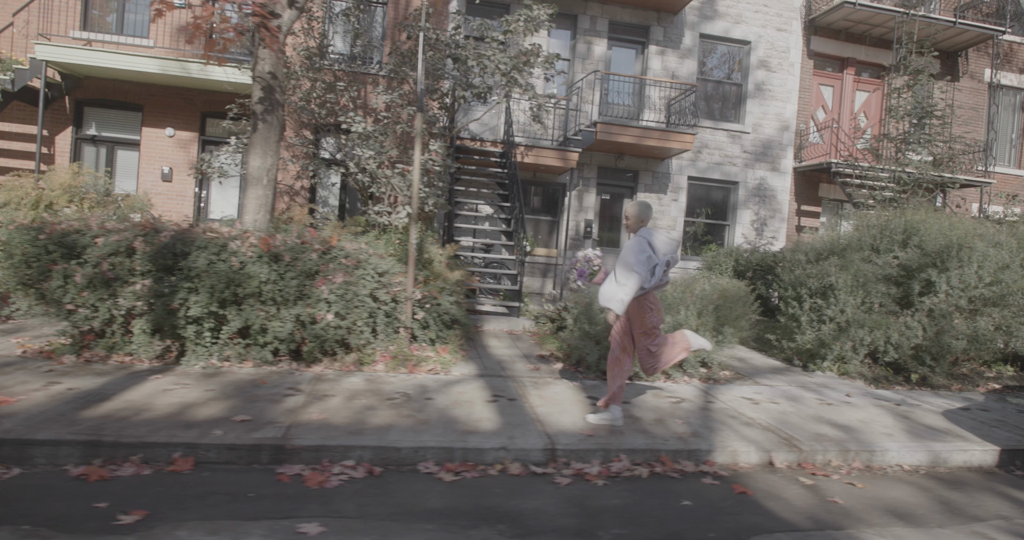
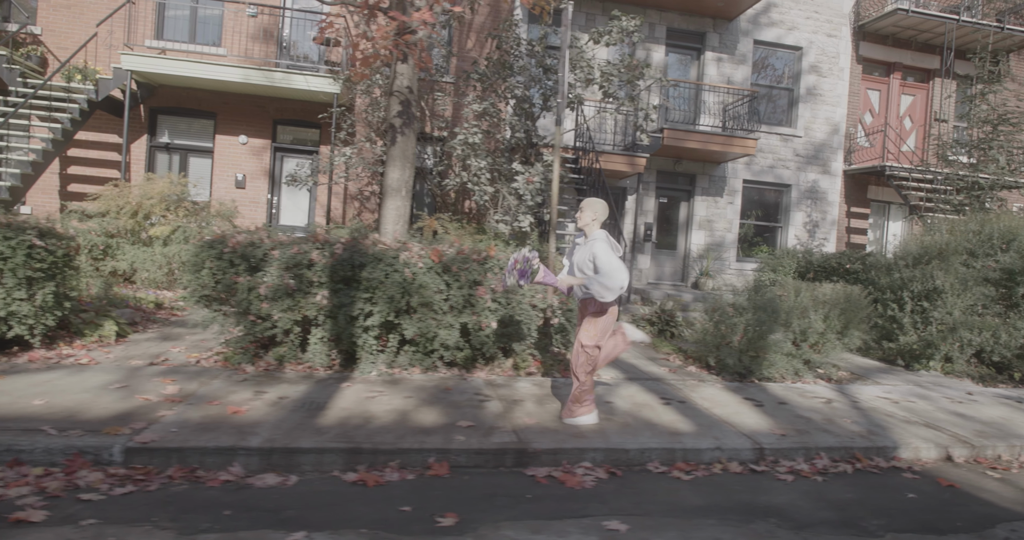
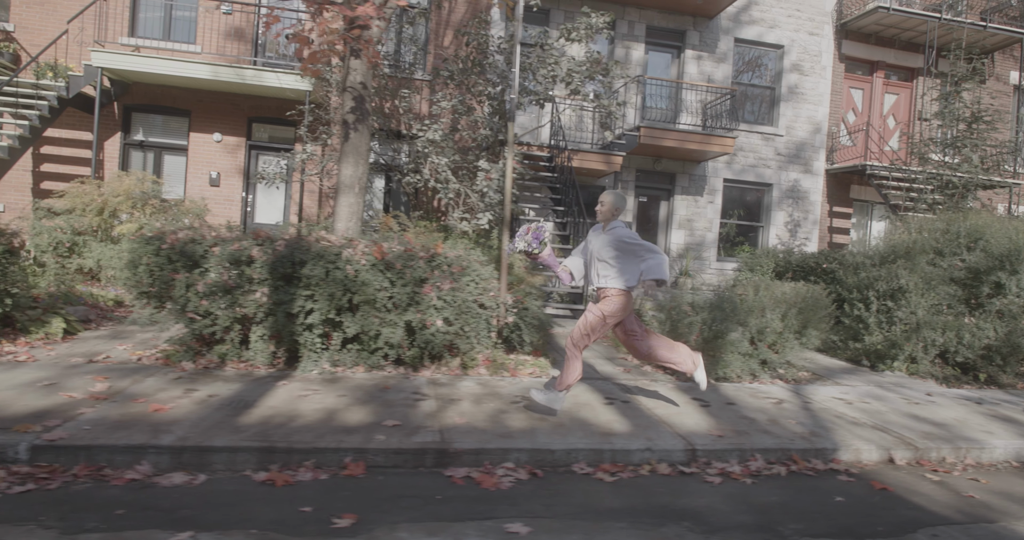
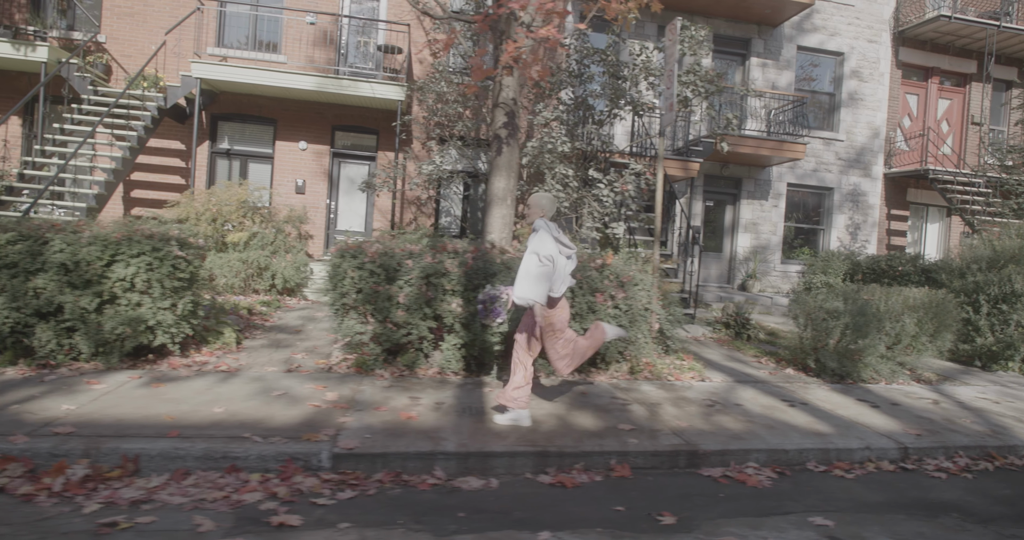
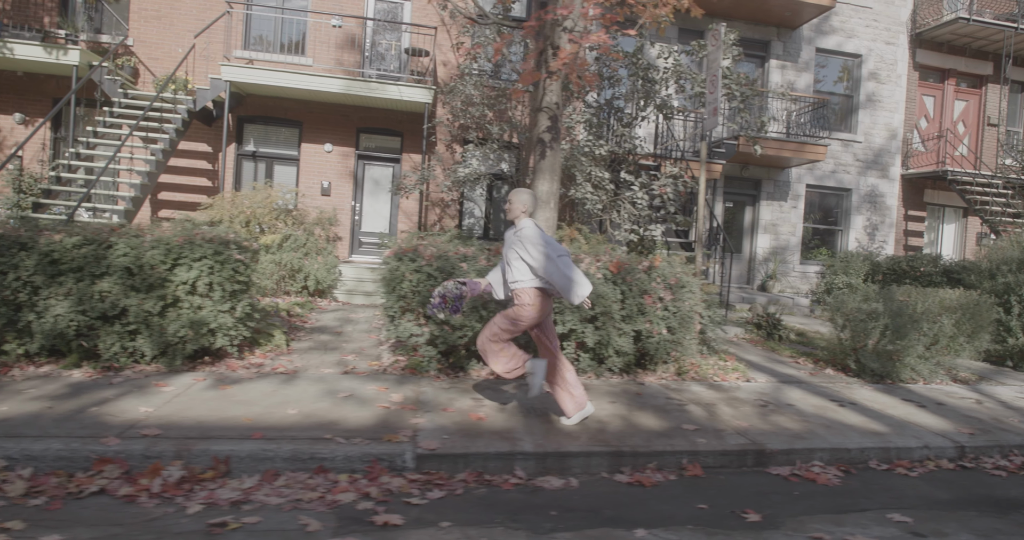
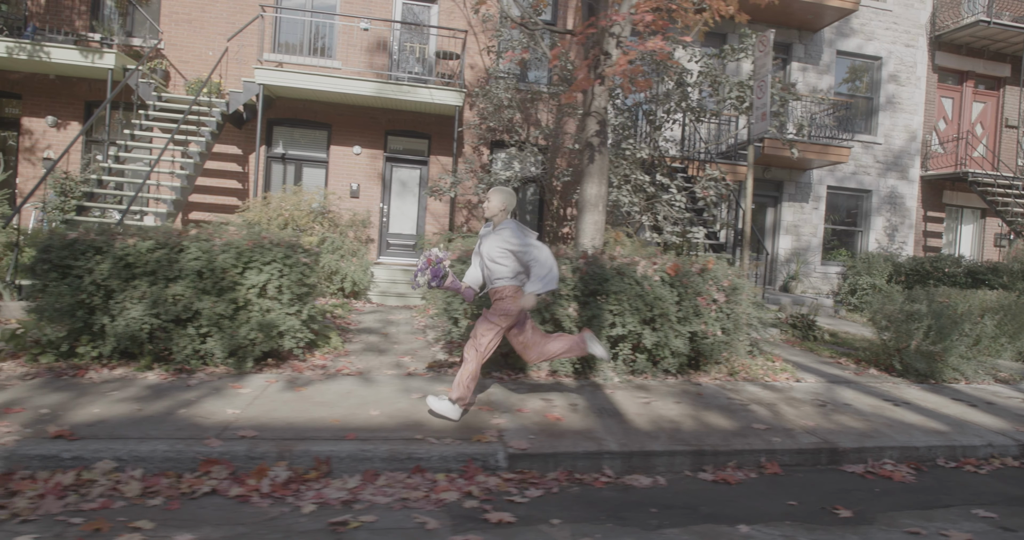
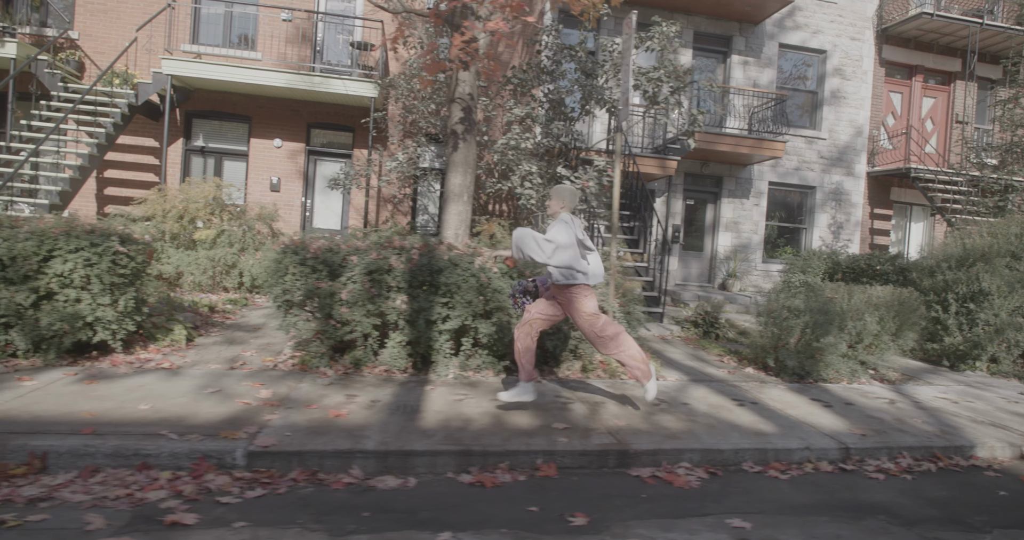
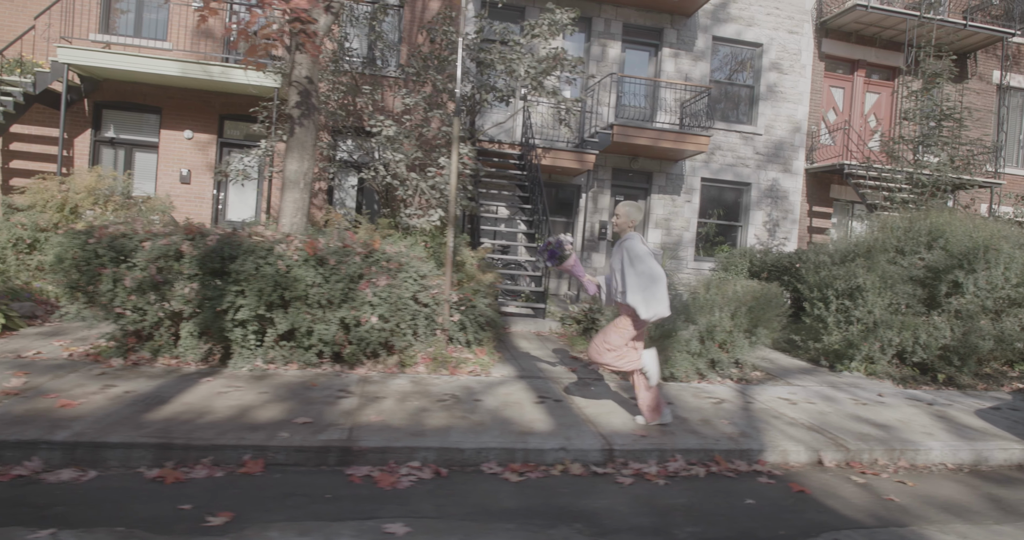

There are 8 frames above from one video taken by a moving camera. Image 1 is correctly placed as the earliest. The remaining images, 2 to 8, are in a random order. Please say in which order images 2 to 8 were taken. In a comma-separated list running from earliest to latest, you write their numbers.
8, 3, 2, 7, 4, 5, 6
